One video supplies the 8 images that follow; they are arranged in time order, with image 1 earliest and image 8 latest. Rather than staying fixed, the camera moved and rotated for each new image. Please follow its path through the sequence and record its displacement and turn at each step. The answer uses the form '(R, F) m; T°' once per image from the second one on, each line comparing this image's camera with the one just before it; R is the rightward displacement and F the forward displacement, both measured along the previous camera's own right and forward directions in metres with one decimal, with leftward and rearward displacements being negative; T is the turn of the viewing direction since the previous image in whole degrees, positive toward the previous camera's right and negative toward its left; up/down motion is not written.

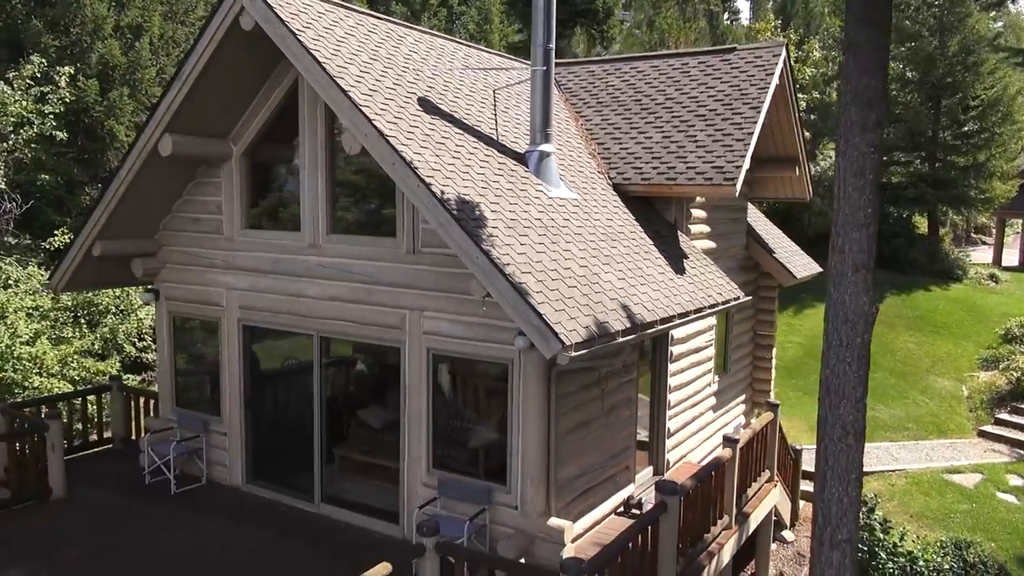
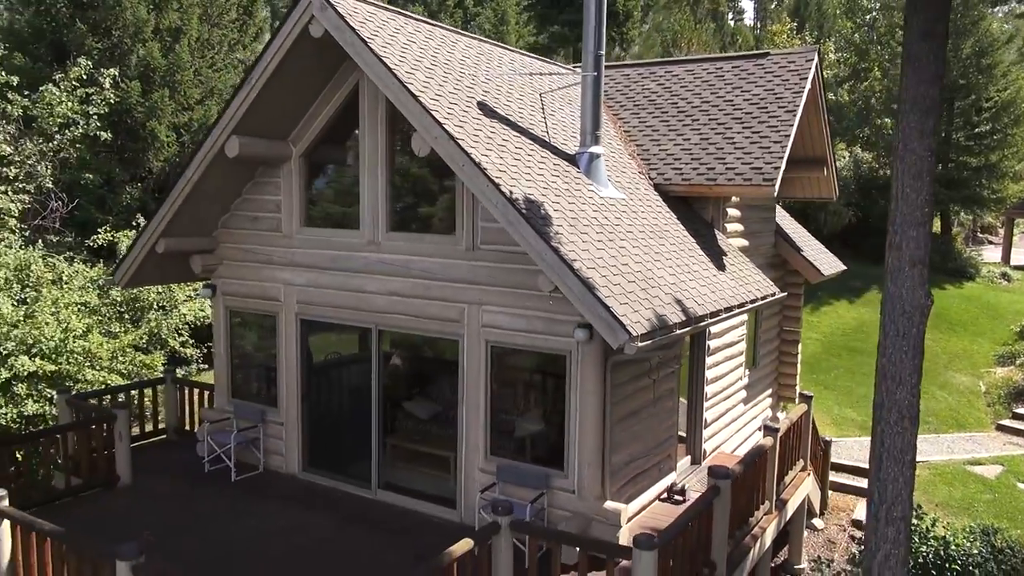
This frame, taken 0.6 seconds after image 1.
(-0.5, -0.4) m; 0°
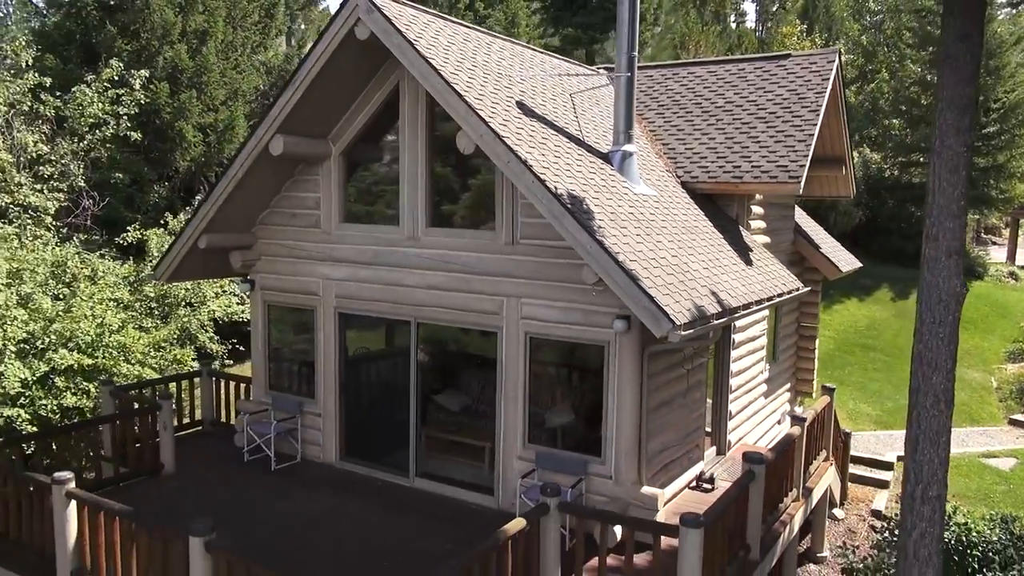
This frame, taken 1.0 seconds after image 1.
(-0.4, -0.3) m; 0°
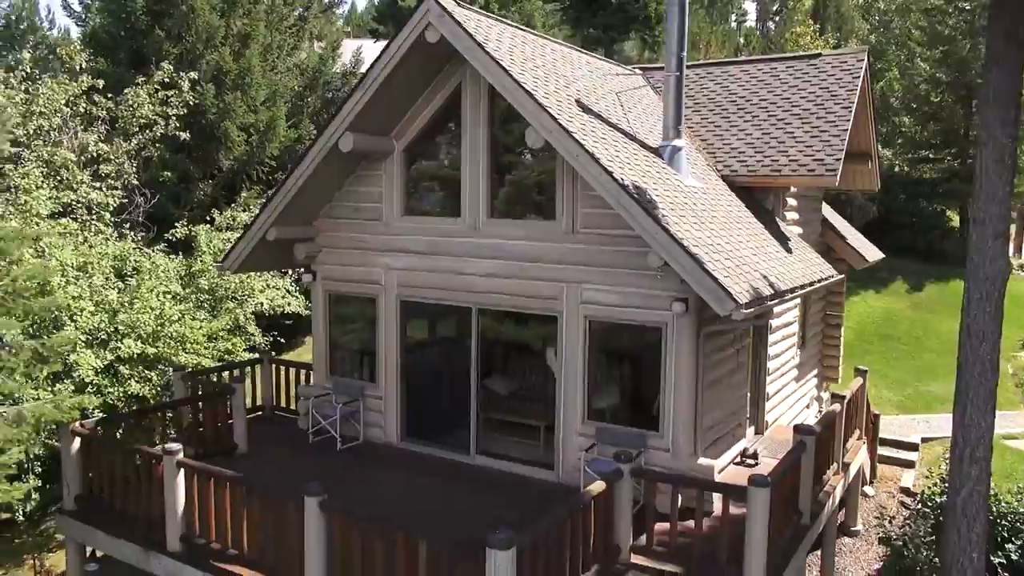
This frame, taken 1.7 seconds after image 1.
(-0.7, -0.6) m; 0°
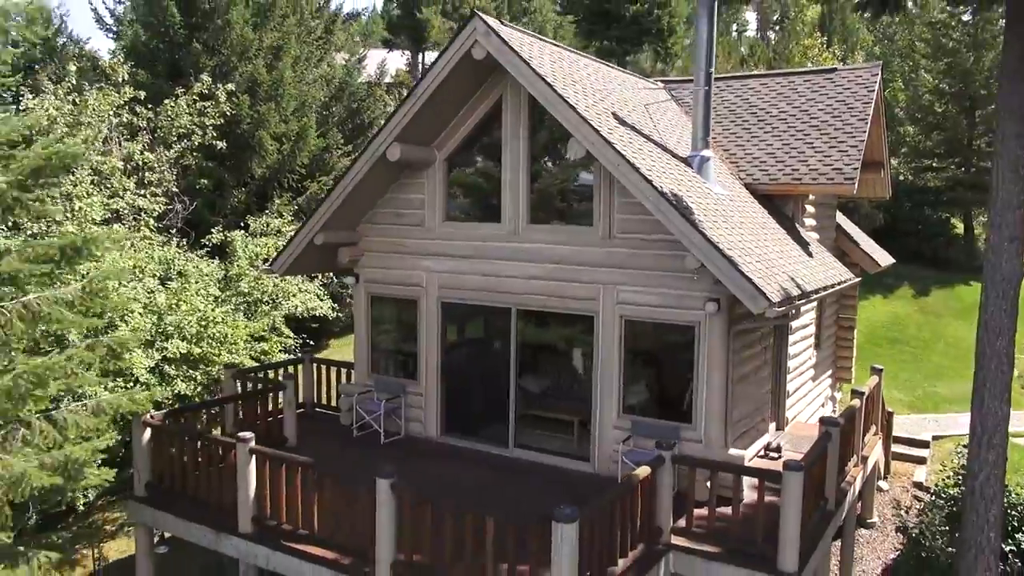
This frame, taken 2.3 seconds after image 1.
(-0.5, -0.6) m; 0°
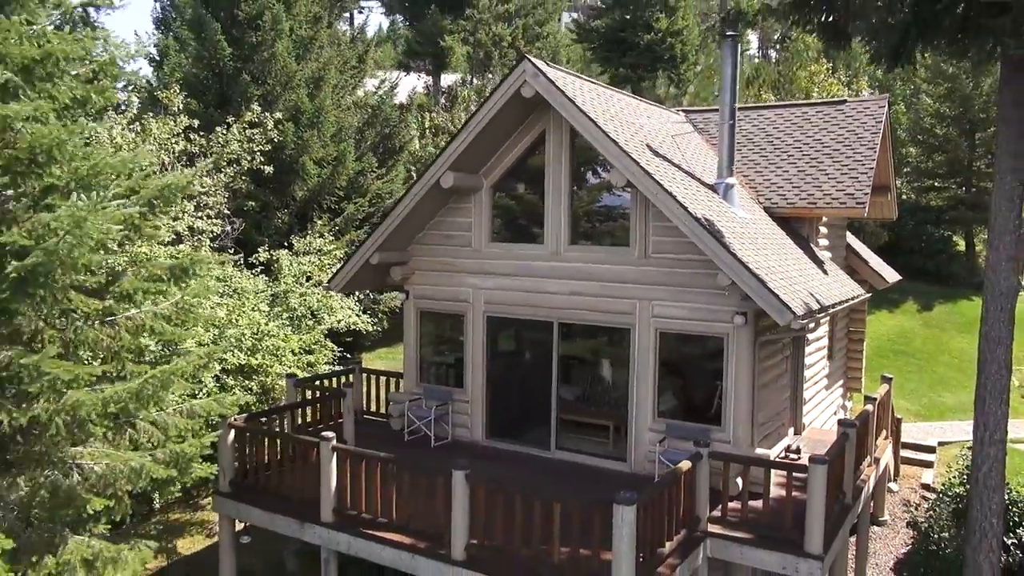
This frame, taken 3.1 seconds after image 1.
(-0.6, -1.0) m; 0°
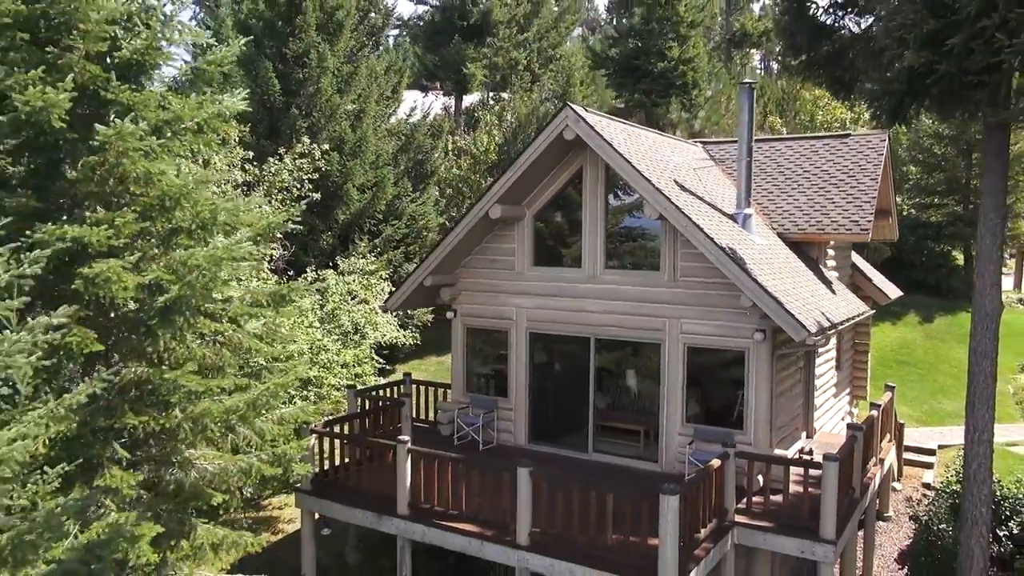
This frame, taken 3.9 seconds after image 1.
(-0.6, -1.3) m; 0°
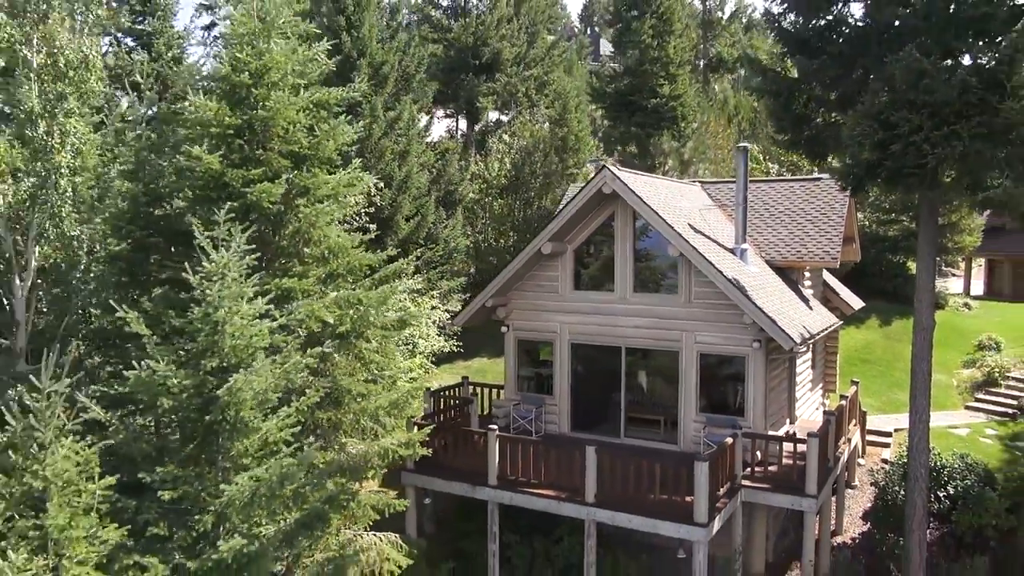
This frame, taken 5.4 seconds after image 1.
(-1.5, -3.2) m; +2°
